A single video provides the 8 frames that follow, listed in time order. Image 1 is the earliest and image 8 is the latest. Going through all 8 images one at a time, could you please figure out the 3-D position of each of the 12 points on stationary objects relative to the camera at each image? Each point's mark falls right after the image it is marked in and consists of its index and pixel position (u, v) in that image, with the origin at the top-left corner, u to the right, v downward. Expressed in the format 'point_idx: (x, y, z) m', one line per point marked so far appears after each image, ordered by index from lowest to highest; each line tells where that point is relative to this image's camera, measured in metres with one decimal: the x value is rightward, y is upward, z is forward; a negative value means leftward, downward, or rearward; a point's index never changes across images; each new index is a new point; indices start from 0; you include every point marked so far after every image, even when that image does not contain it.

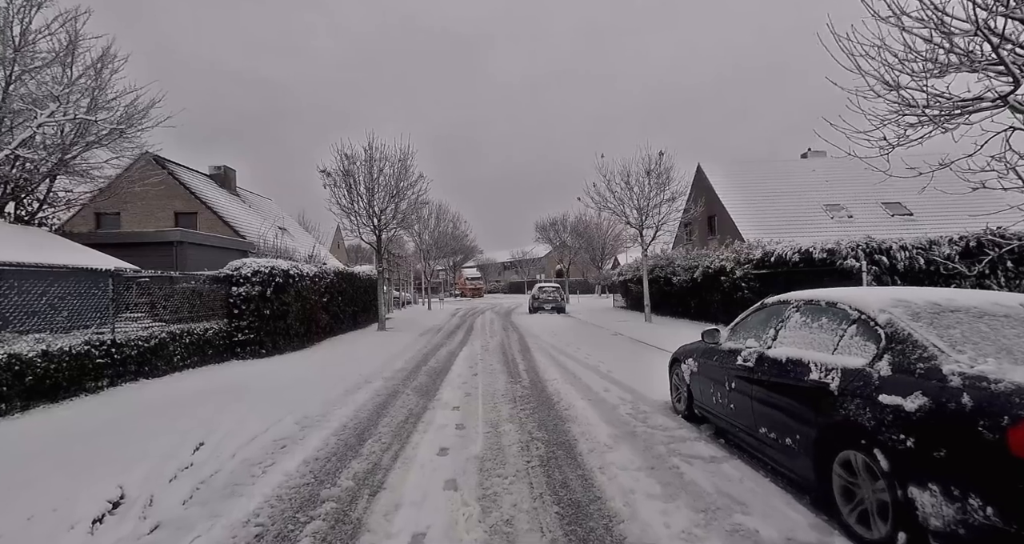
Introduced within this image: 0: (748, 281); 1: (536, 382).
0: (+5.8, -0.2, +10.9) m
1: (+0.3, -1.6, +6.5) m
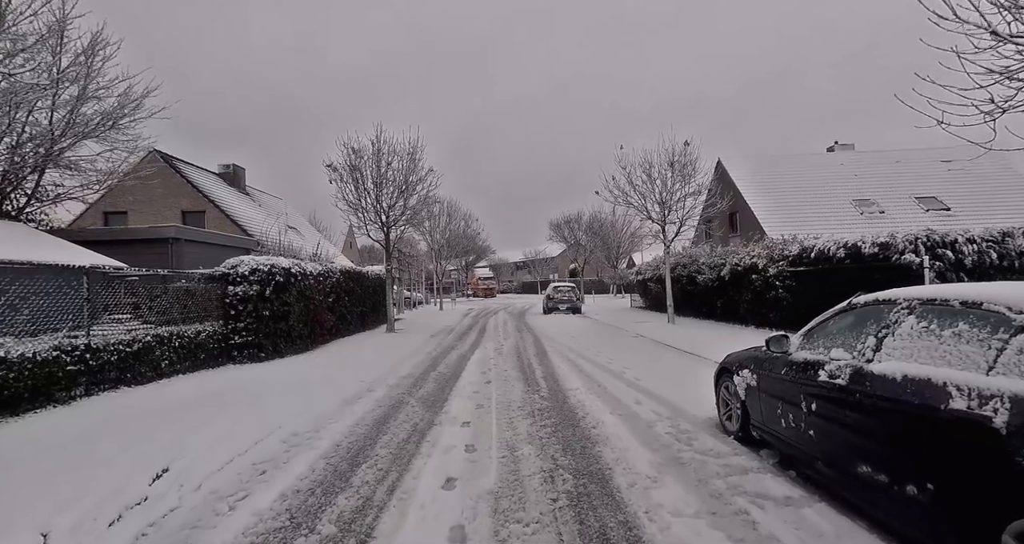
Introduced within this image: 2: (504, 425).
0: (+6.2, -0.2, +10.1) m
1: (+0.6, -1.6, +5.8) m
2: (-0.1, -1.5, +4.4) m
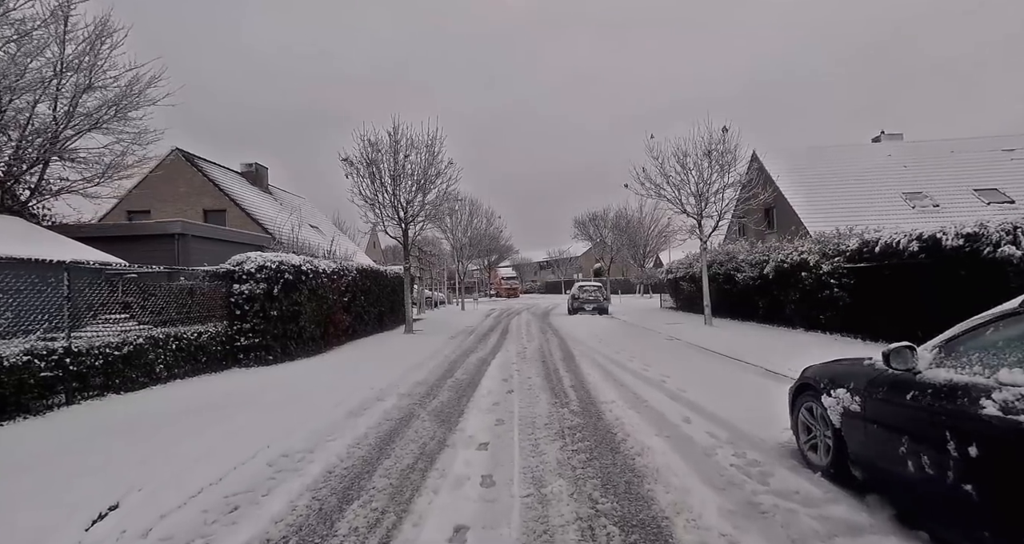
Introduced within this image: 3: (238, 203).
0: (+6.6, -0.1, +9.0) m
1: (+0.9, -1.5, +5.0) m
2: (+0.1, -1.5, +3.7) m
3: (-11.3, +2.9, +18.2) m
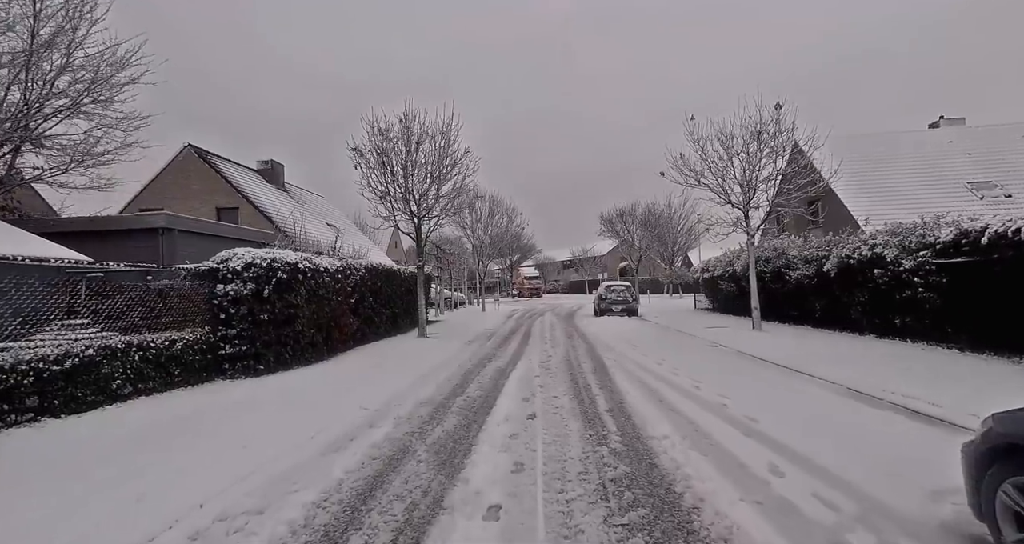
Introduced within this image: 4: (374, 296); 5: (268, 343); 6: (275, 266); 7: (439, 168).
0: (+7.0, -0.1, +7.5) m
1: (+1.0, -1.5, +3.9) m
2: (+0.3, -1.4, +2.6) m
3: (-10.4, +2.9, +17.6) m
4: (-3.7, -0.6, +11.8) m
5: (-3.9, -1.1, +7.1) m
6: (-3.8, +0.1, +7.2) m
7: (-1.9, +2.8, +11.9) m
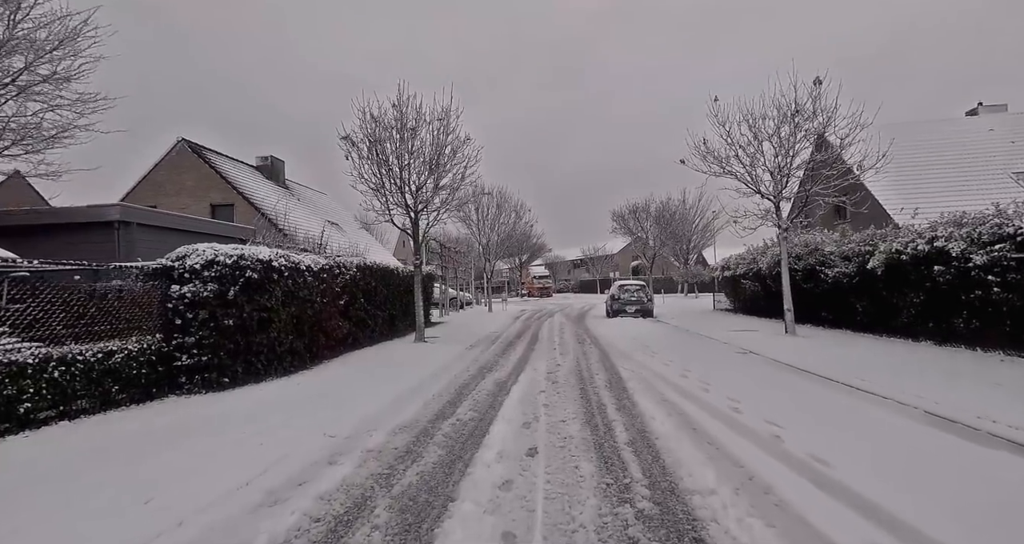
0: (+7.1, 0.0, +6.4) m
1: (+1.0, -1.4, +2.8) m
2: (+0.2, -1.4, +1.6) m
3: (-10.2, +2.9, +16.9) m
4: (-3.5, -0.6, +10.9) m
5: (-3.9, -1.1, +6.2) m
6: (-3.8, +0.1, +6.3) m
7: (-1.8, +2.8, +10.9) m
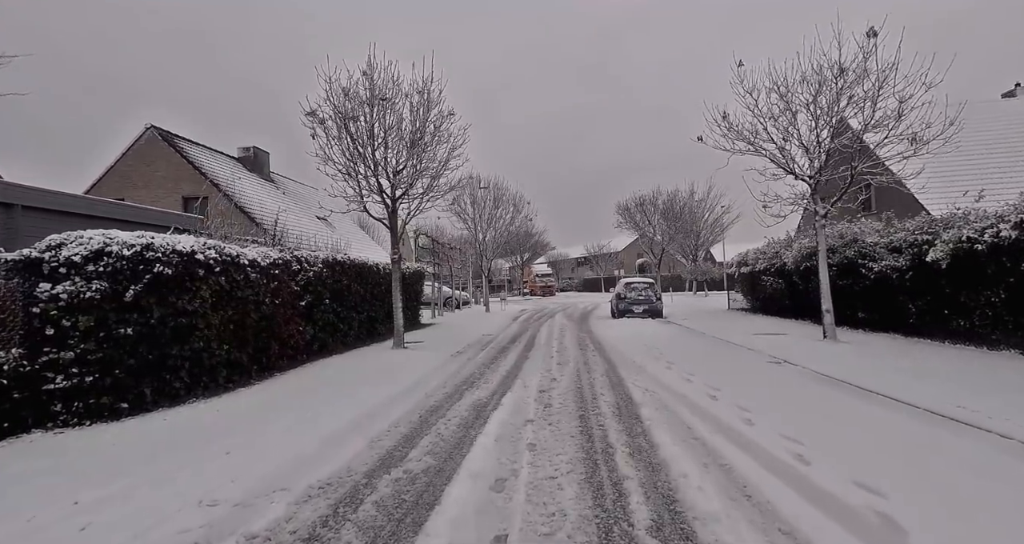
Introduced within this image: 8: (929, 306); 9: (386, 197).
0: (+6.8, +0.1, +4.9) m
1: (+0.7, -1.4, +1.4) m
2: (-0.1, -1.4, +0.2) m
3: (-10.3, +3.0, +15.6) m
4: (-3.7, -0.5, +9.6) m
5: (-4.1, -1.1, +4.9) m
6: (-4.0, +0.2, +4.9) m
7: (-2.0, +2.9, +9.5) m
8: (+7.2, -0.6, +7.7) m
9: (-2.7, +1.6, +9.7) m
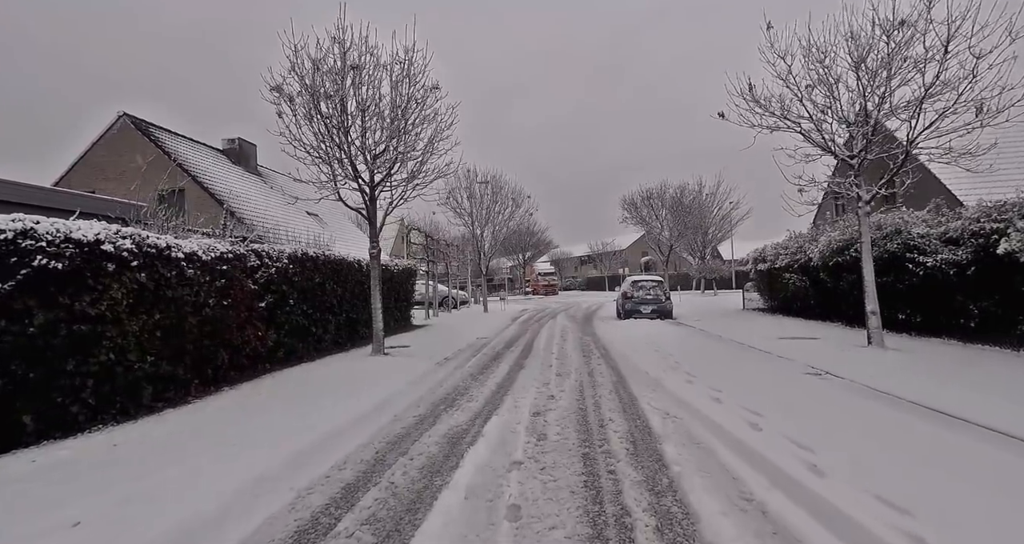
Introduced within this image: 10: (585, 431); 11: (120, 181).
0: (+6.7, +0.2, +3.7) m
1: (+0.6, -1.3, +0.3) m
2: (-0.3, -1.3, -1.0) m
3: (-10.4, +3.1, +14.5) m
4: (-3.8, -0.5, +8.4) m
5: (-4.3, -1.0, +3.8) m
6: (-4.2, +0.2, +3.8) m
7: (-2.1, +3.0, +8.4) m
8: (+7.1, -0.5, +6.5) m
9: (-2.8, +1.6, +8.5) m
10: (+0.7, -1.5, +4.1) m
11: (-13.1, +3.1, +14.9) m
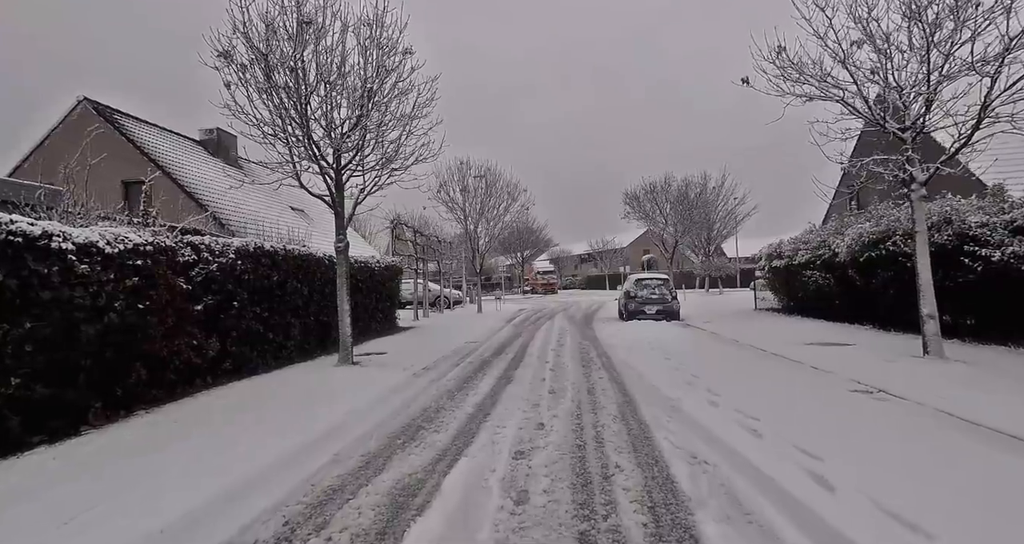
0: (+6.5, +0.2, +2.5) m
1: (+0.4, -1.3, -0.9) m
2: (-0.5, -1.3, -2.2) m
3: (-10.6, +3.1, +13.3) m
4: (-4.0, -0.4, +7.3) m
5: (-4.5, -1.0, +2.6) m
6: (-4.4, +0.3, +2.7) m
7: (-2.3, +3.0, +7.2) m
8: (+6.9, -0.5, +5.3) m
9: (-3.0, +1.7, +7.4) m
10: (+0.5, -1.4, +2.9) m
11: (-13.3, +3.1, +13.7) m
